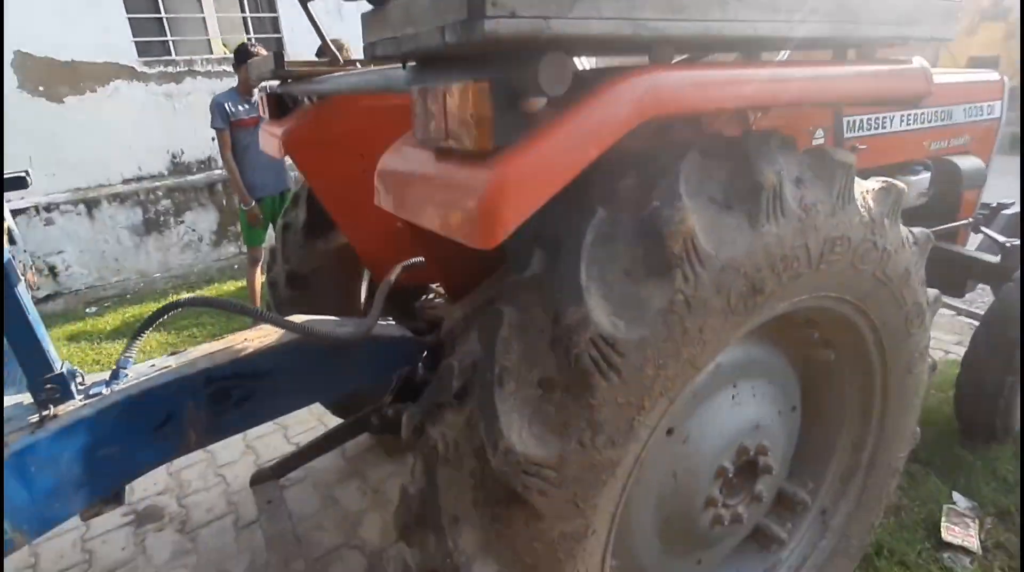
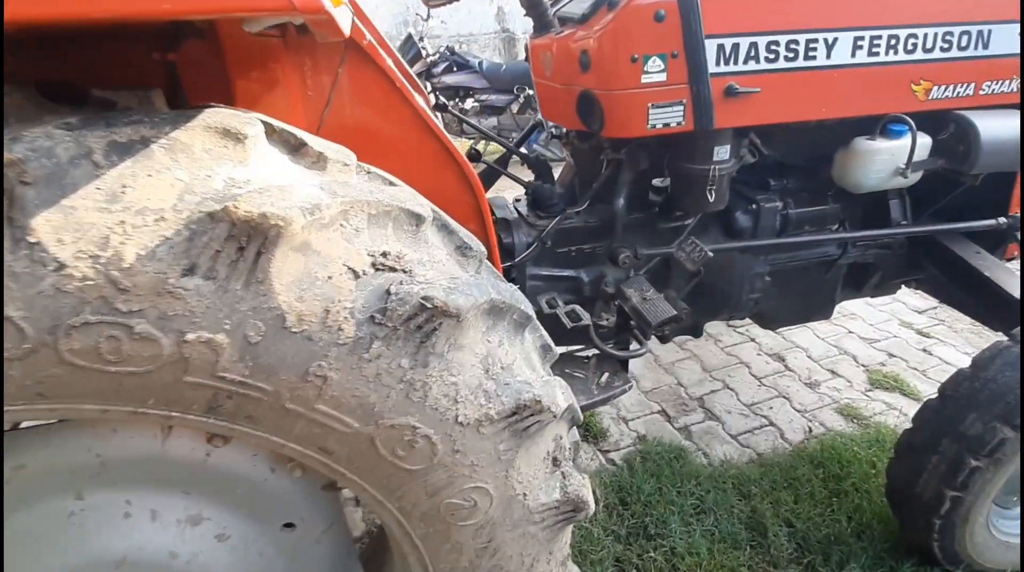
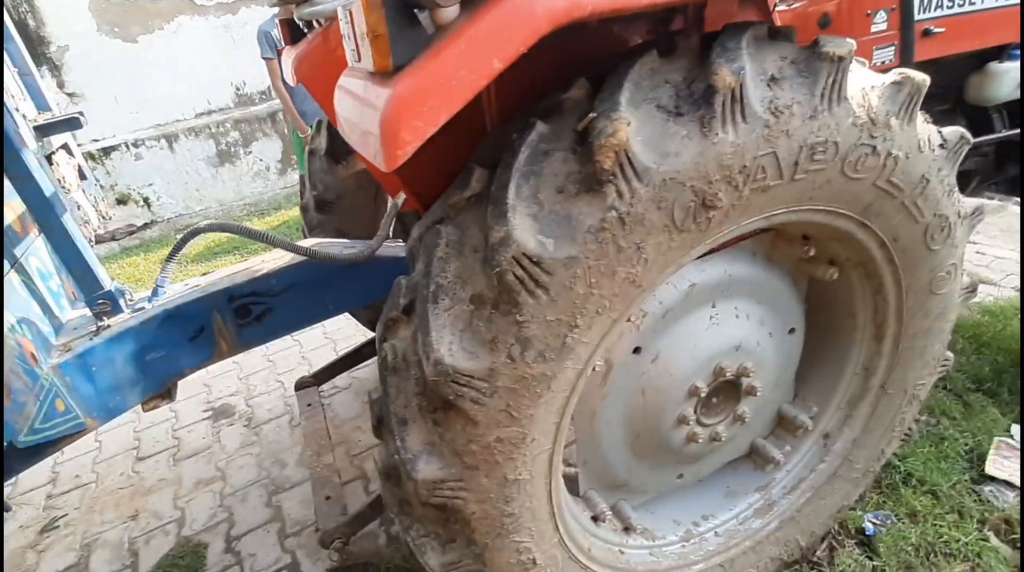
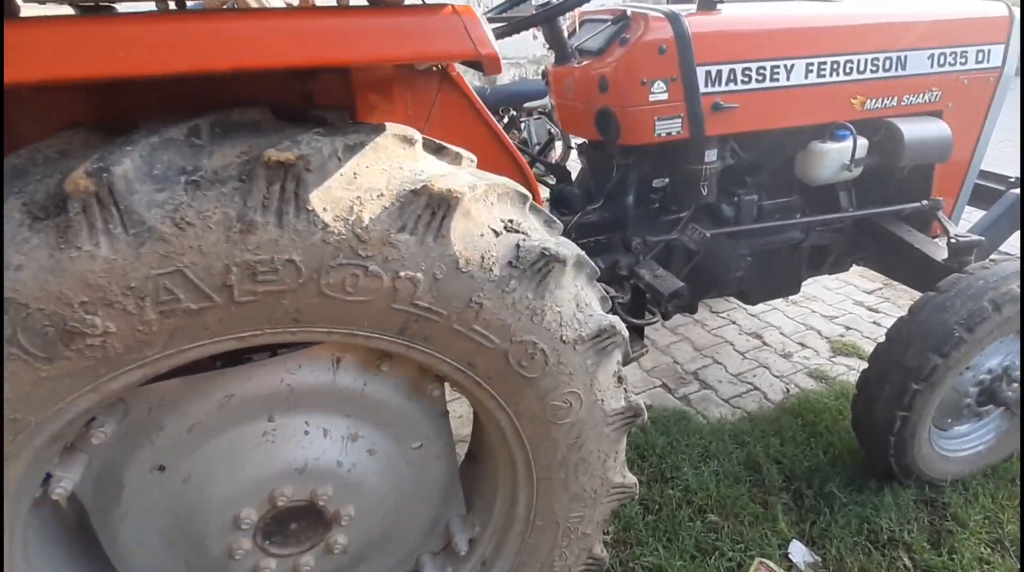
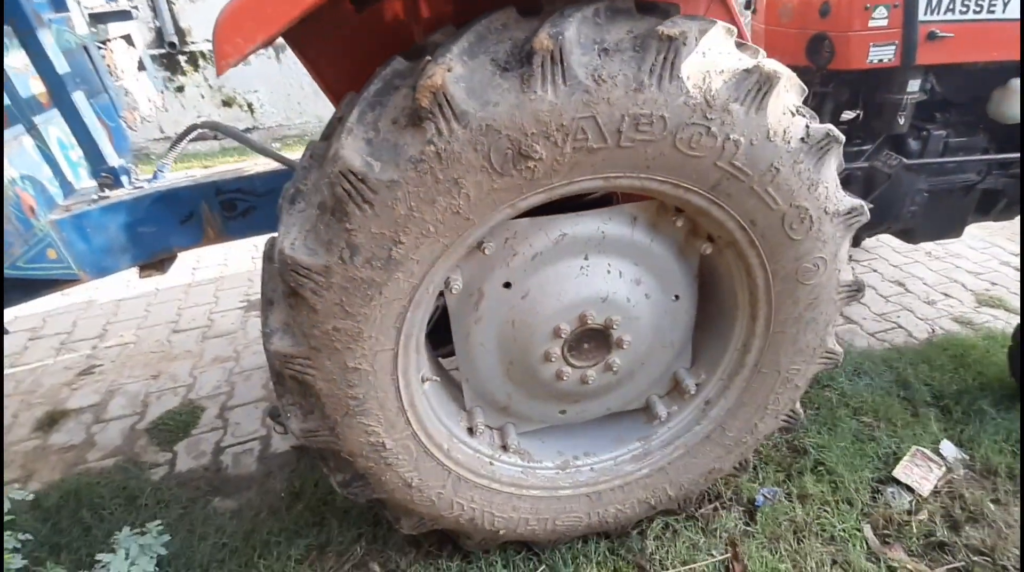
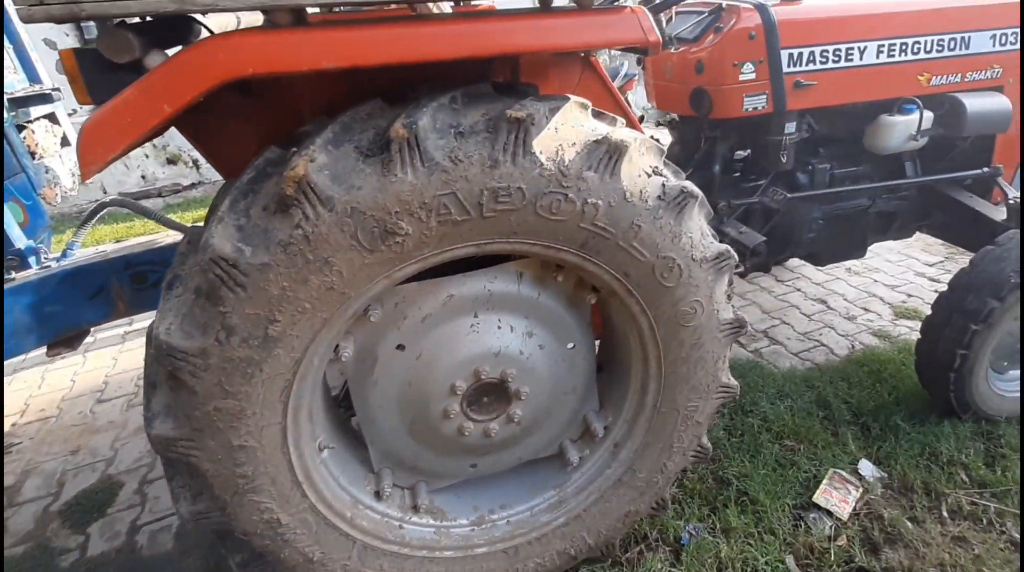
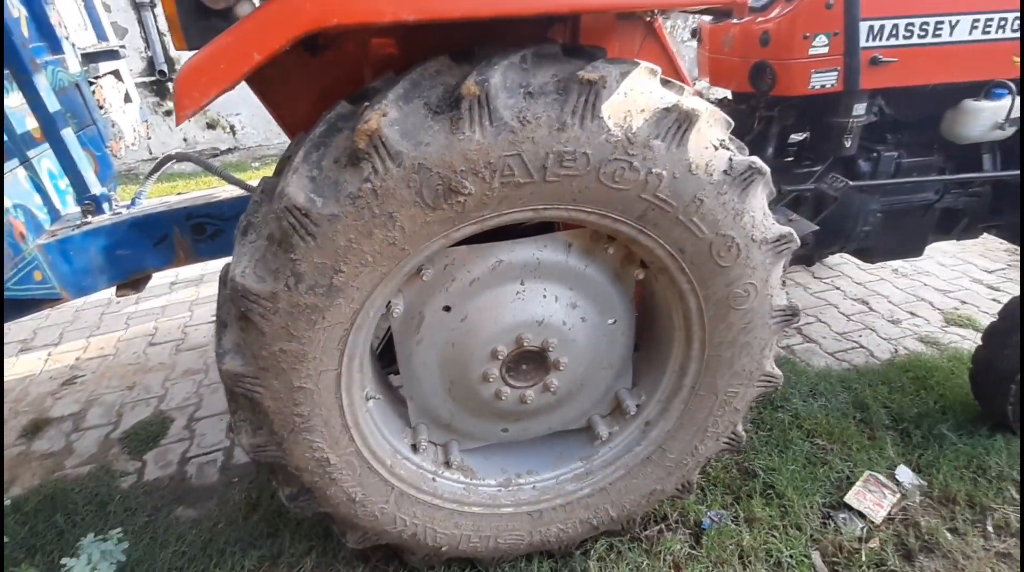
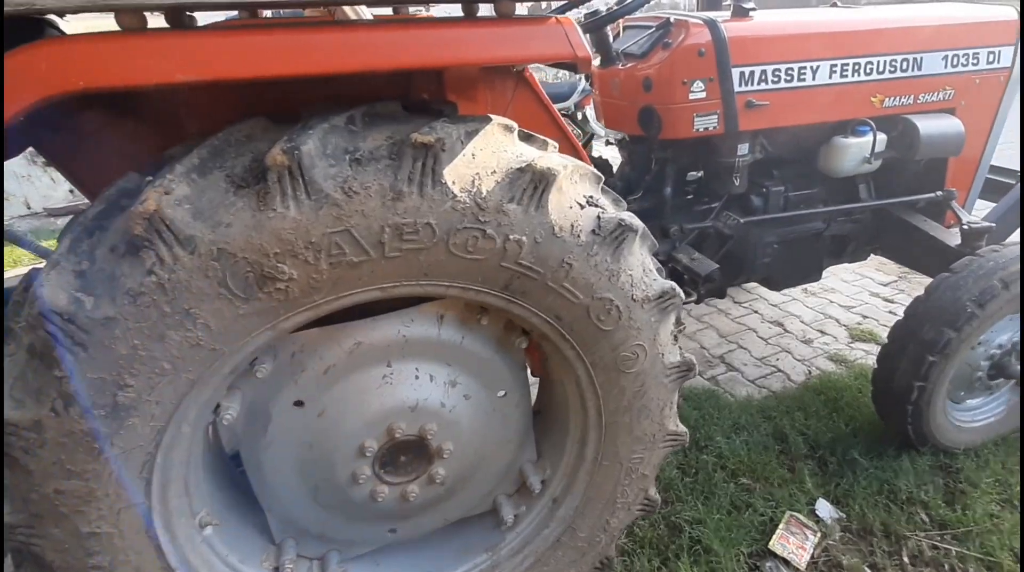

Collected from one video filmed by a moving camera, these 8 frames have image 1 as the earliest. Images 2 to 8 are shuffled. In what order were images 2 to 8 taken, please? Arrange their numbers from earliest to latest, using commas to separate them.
3, 5, 7, 6, 8, 4, 2
